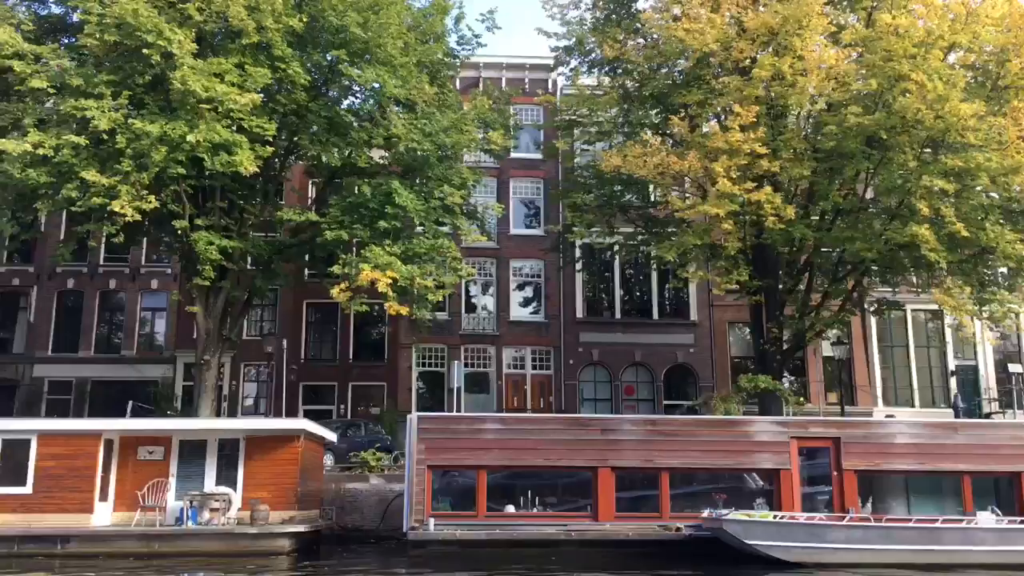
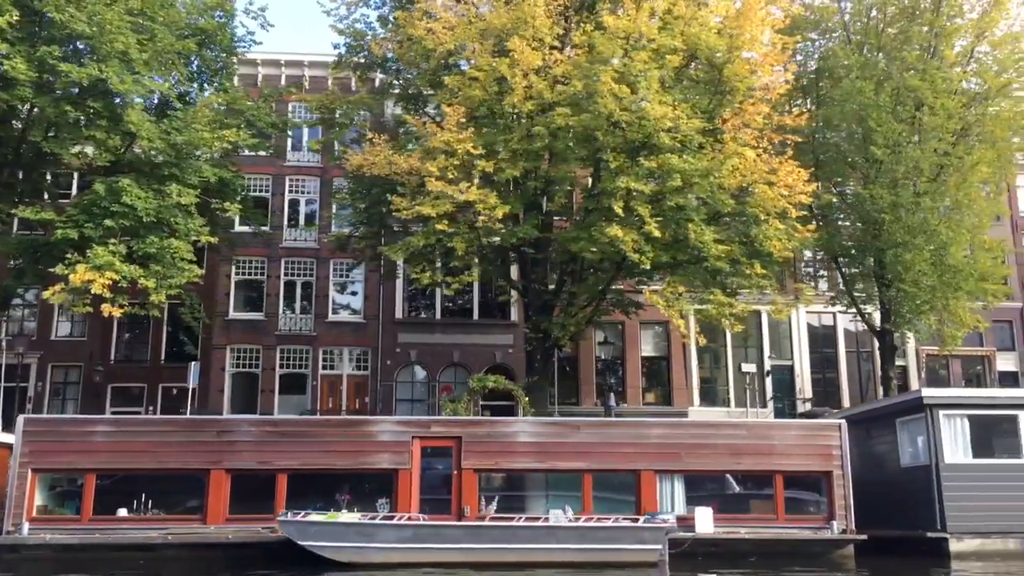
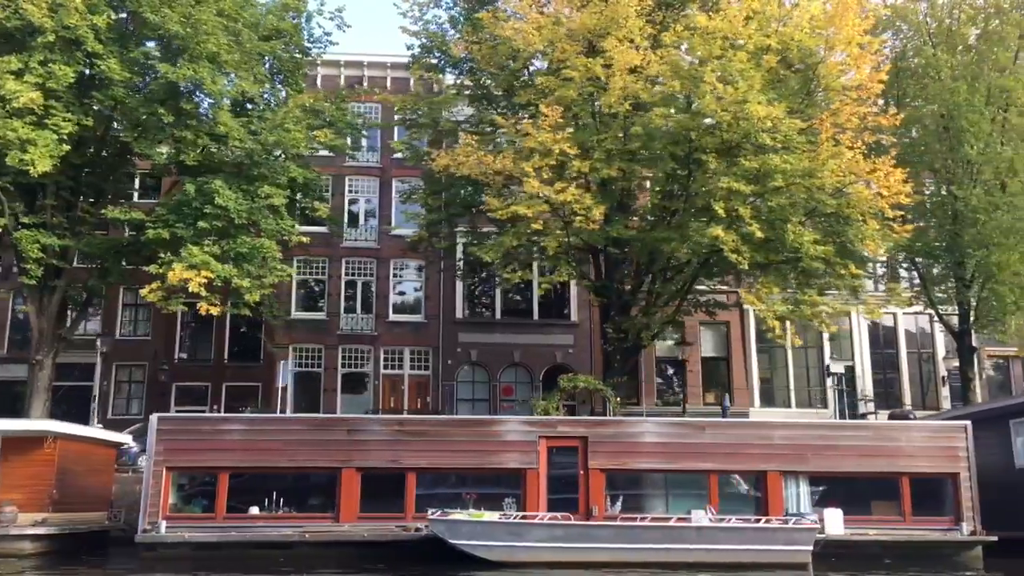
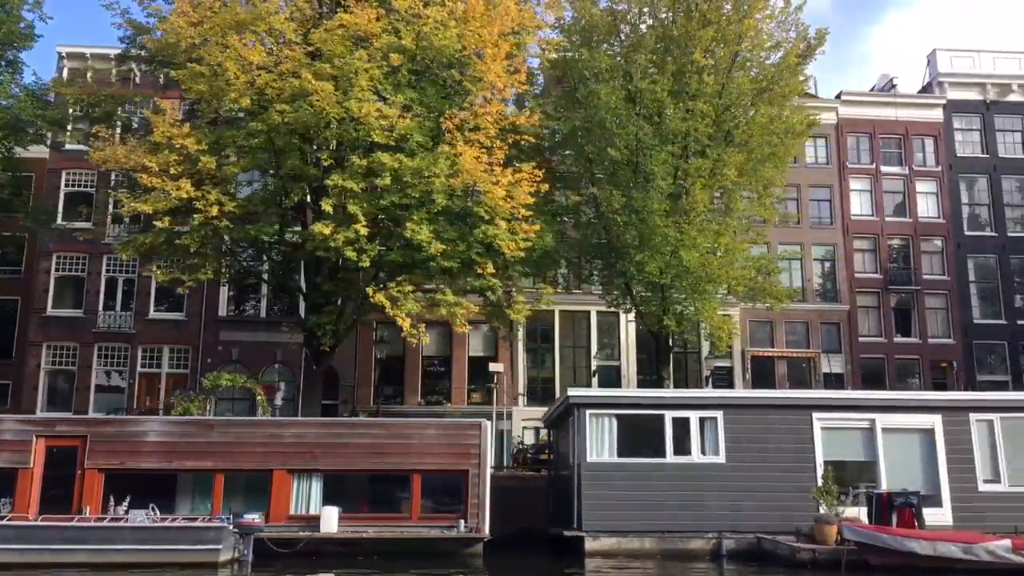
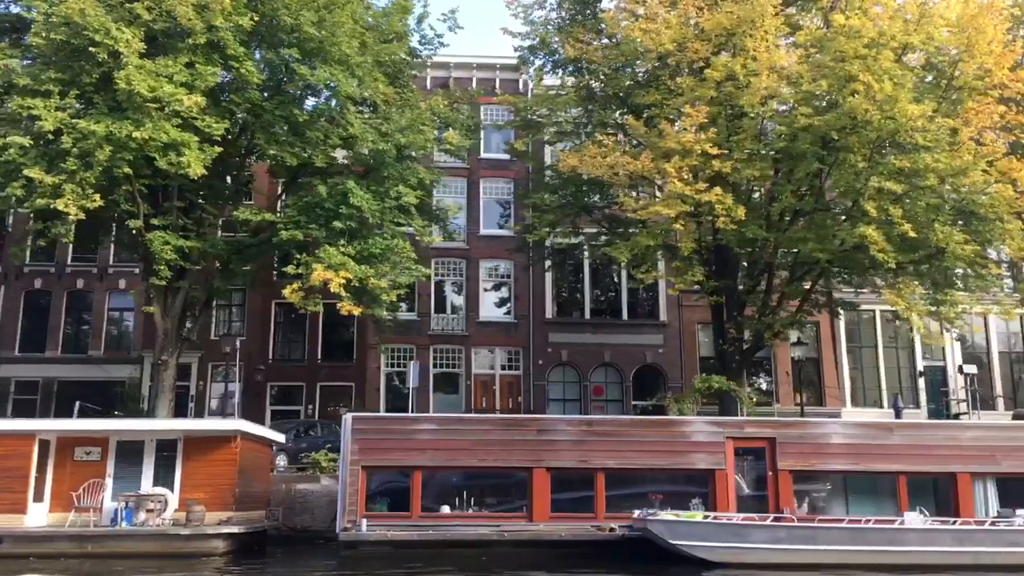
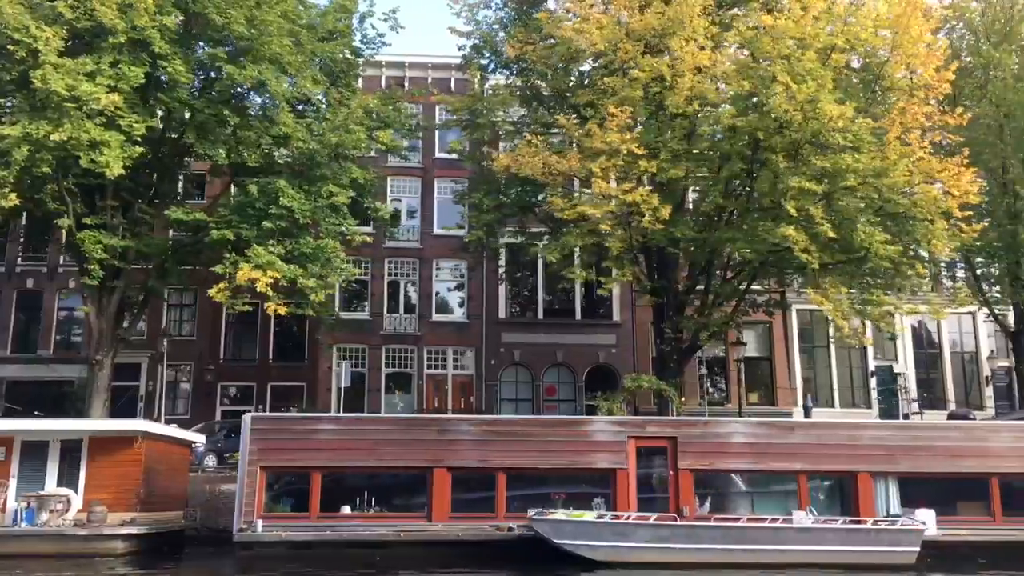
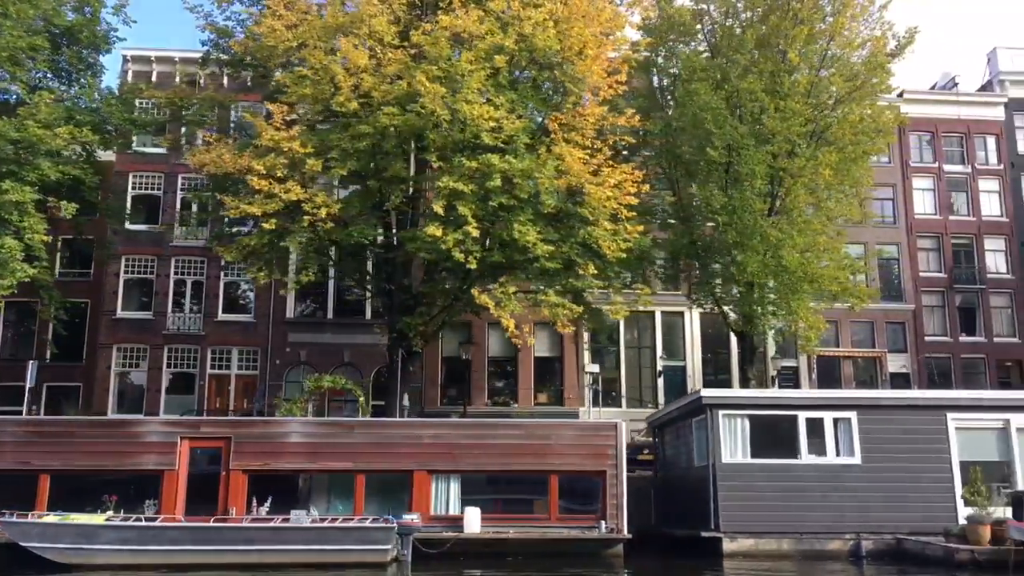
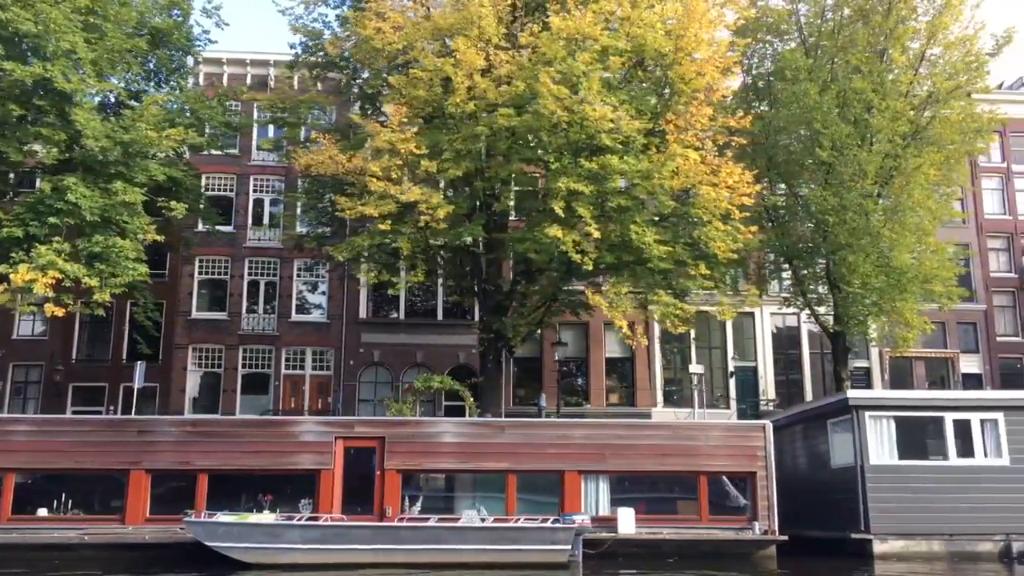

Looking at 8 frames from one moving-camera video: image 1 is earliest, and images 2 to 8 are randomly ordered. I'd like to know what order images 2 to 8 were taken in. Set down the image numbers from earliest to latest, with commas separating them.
5, 6, 3, 2, 8, 7, 4
